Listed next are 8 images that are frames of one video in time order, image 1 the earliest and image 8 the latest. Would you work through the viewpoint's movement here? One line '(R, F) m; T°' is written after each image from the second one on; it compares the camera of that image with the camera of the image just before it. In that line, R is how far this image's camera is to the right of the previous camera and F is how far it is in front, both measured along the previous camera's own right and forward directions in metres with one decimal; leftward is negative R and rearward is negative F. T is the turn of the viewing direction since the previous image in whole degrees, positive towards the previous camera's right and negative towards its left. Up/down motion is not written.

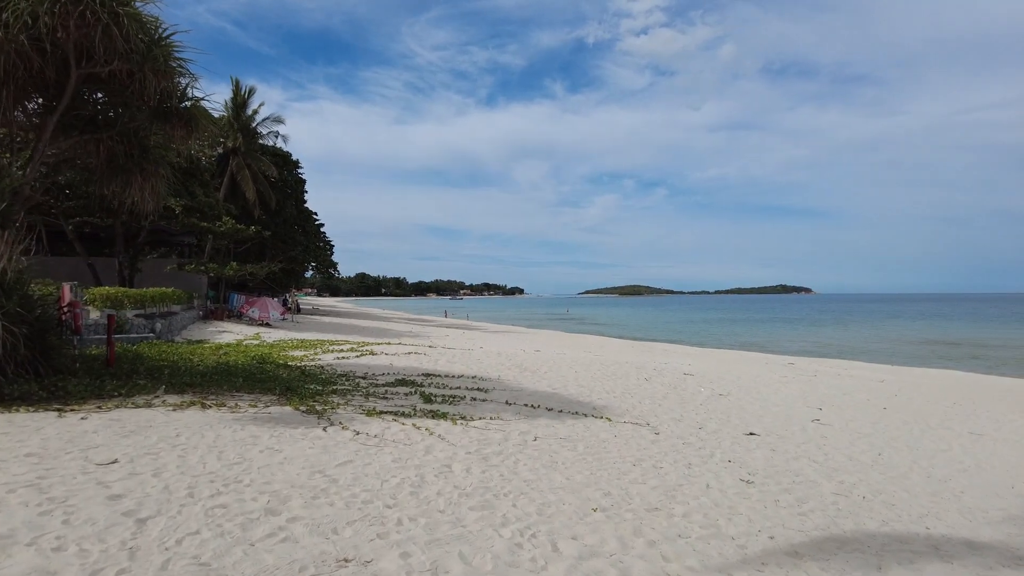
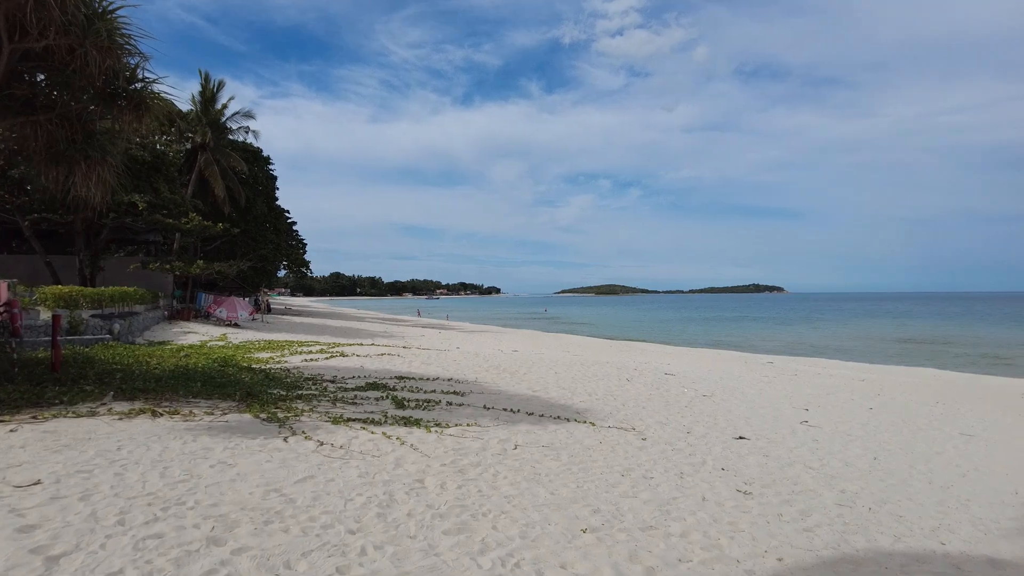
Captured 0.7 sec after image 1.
(0.0, +0.5) m; +3°
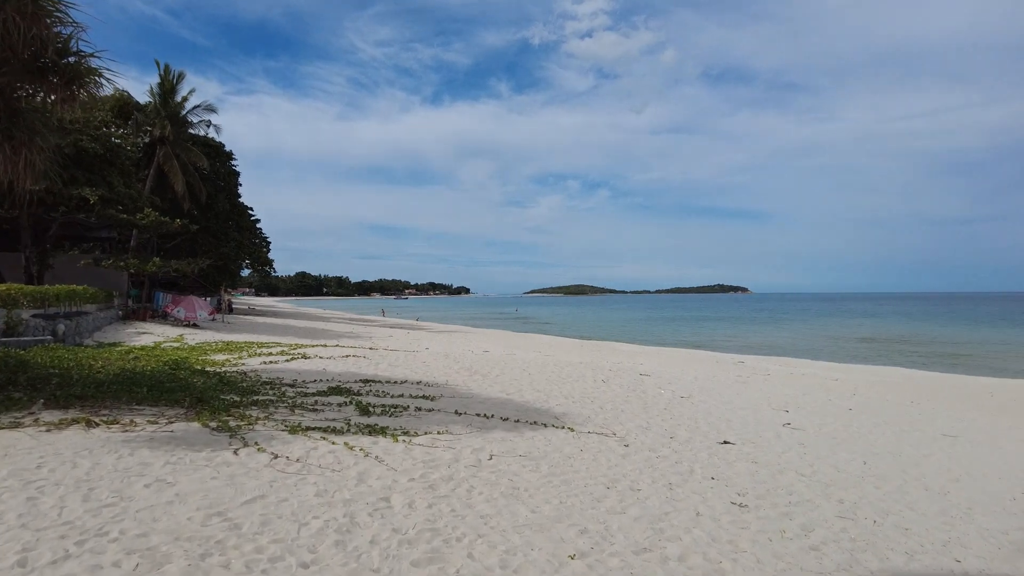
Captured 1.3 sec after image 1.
(-0.1, +0.5) m; +3°
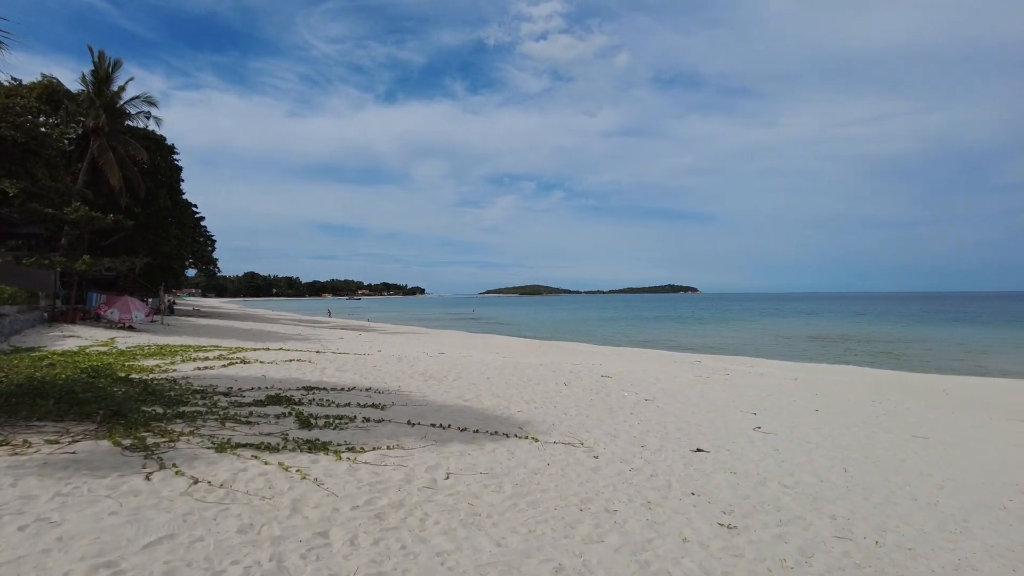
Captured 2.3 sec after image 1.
(0.0, +0.7) m; +5°
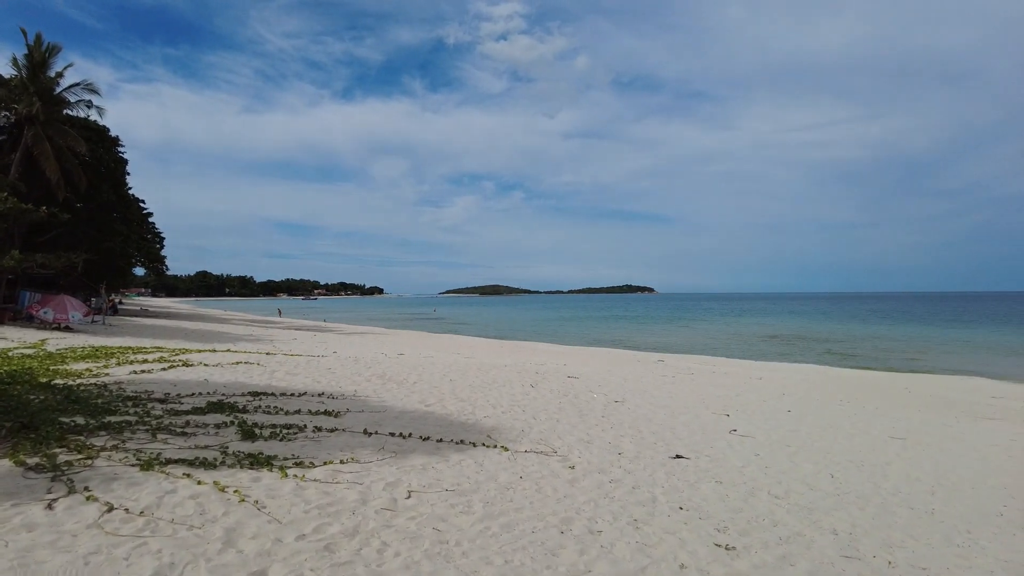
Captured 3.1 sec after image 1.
(-0.1, +0.6) m; +4°
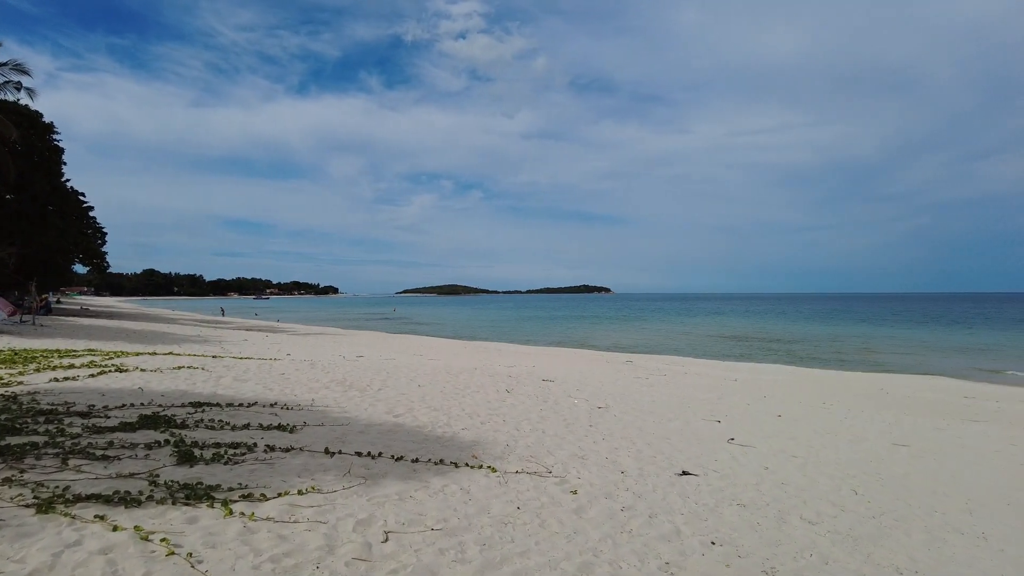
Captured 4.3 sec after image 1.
(-0.3, +0.9) m; +4°
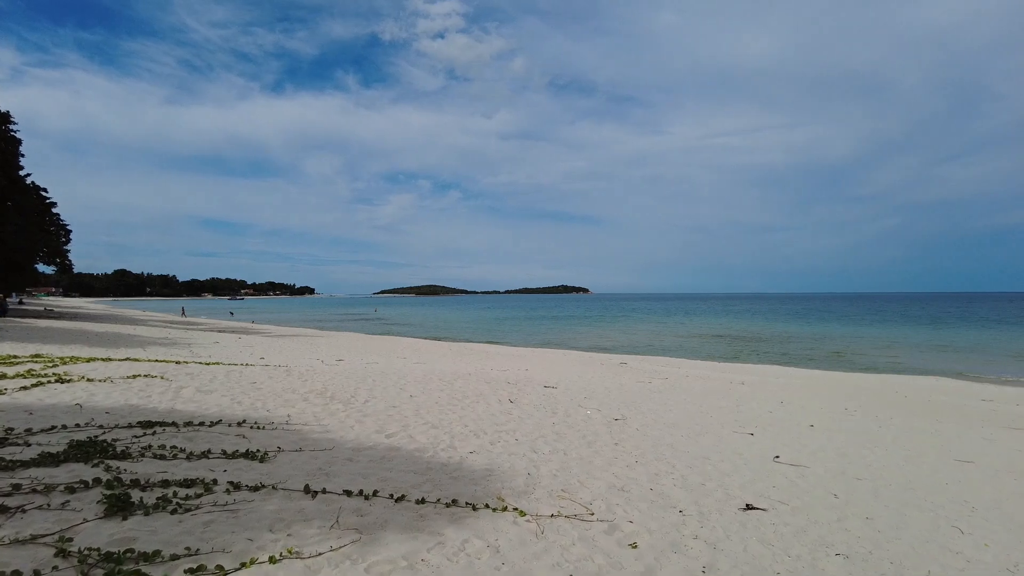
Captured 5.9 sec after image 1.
(-0.5, +1.2) m; +2°
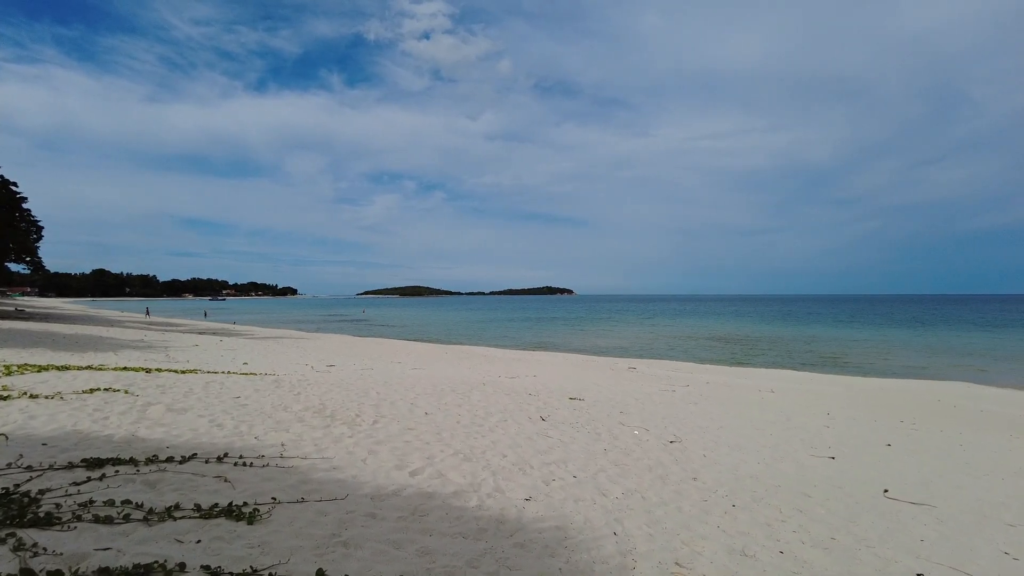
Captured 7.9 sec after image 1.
(-0.8, +1.5) m; +2°
